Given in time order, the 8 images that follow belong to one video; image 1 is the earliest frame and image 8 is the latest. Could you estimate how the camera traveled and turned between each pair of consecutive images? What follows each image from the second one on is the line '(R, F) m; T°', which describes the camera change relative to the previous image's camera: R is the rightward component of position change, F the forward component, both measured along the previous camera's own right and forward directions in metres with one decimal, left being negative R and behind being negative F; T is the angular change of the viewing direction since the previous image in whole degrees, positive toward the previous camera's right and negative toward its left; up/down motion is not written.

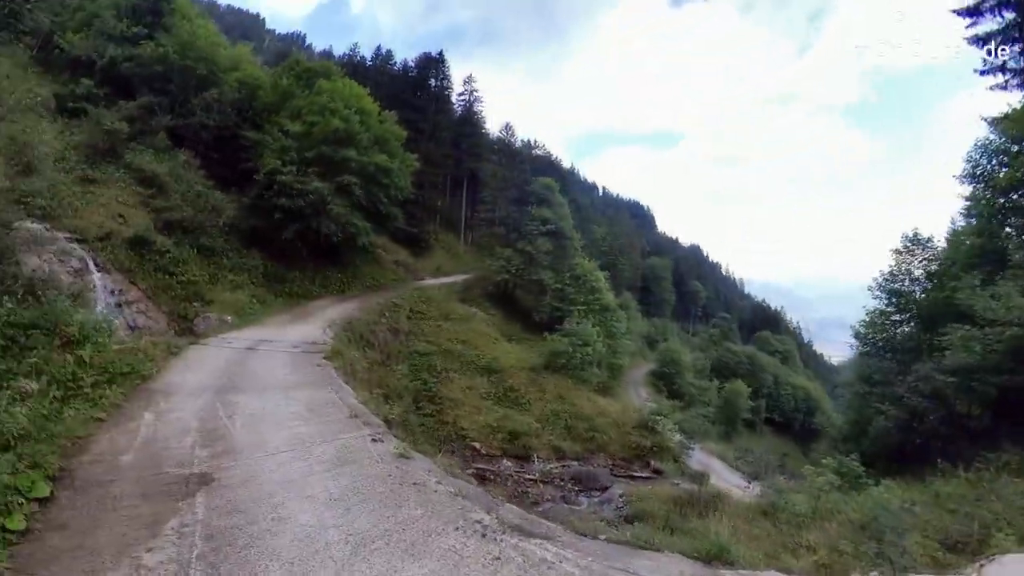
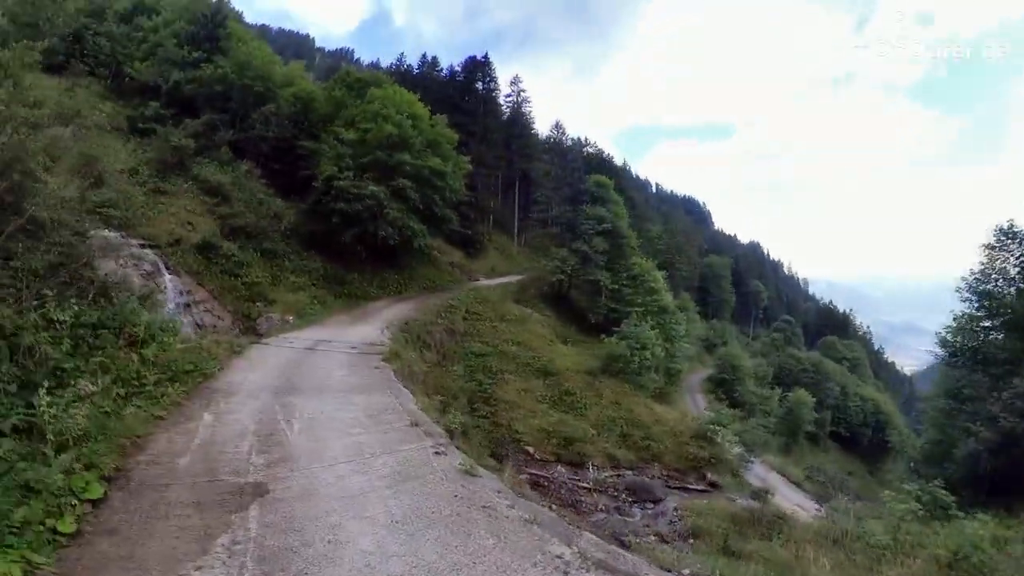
(-0.4, +0.5) m; -5°
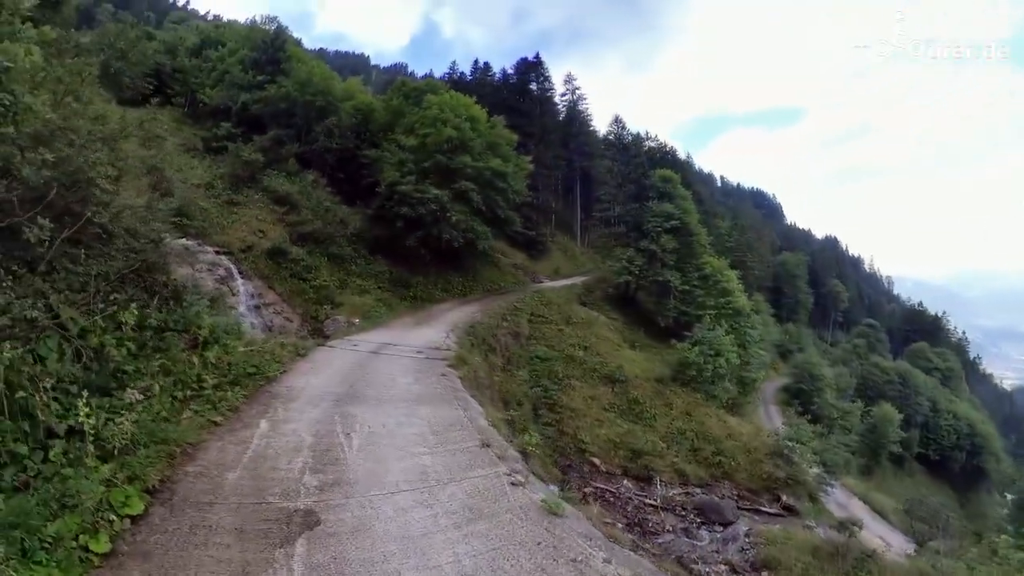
(-0.3, +0.7) m; -7°
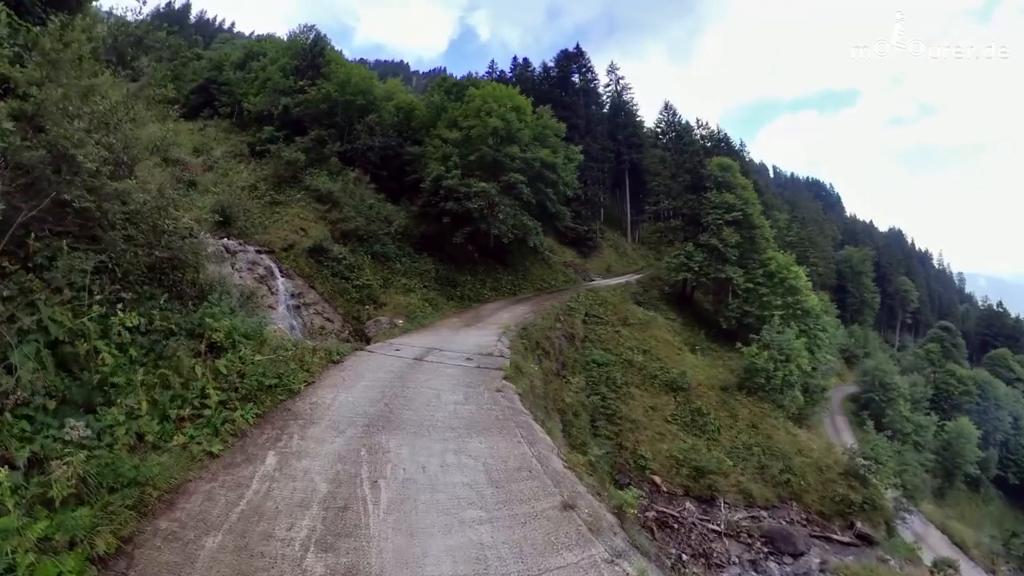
(-0.3, +1.2) m; -5°
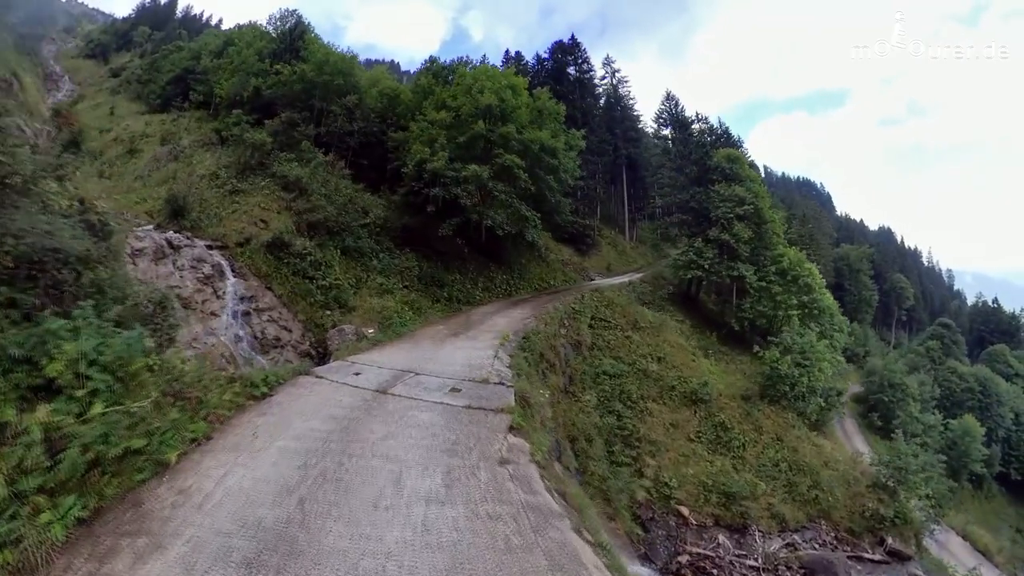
(-0.1, +1.9) m; +1°
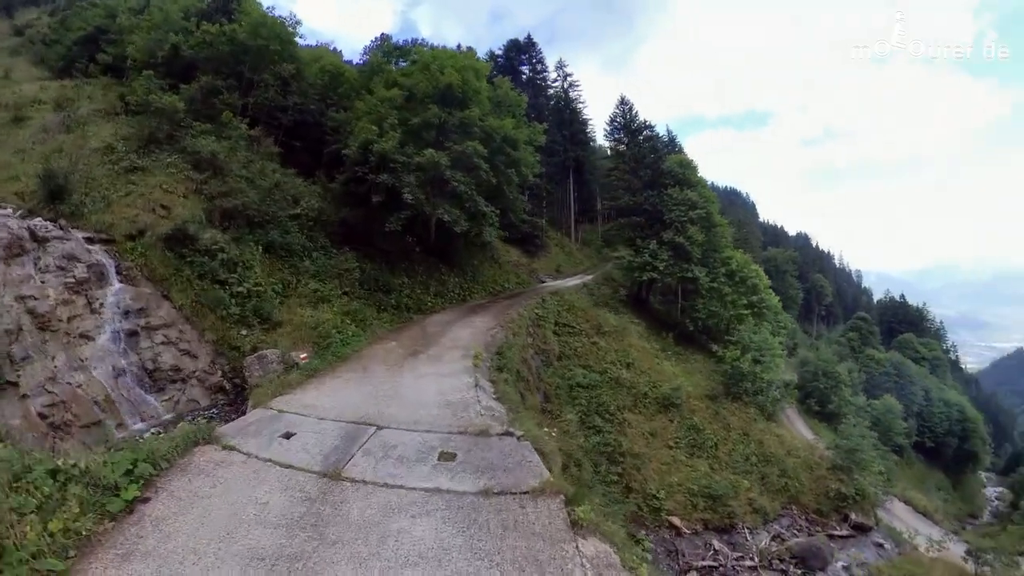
(-0.6, +1.4) m; +8°
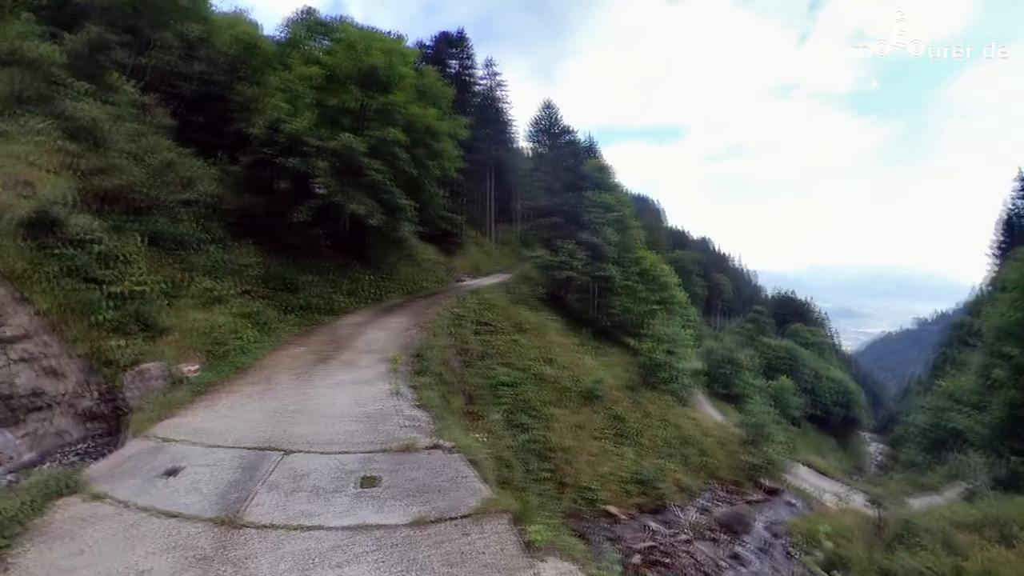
(+0.1, +0.4) m; +8°
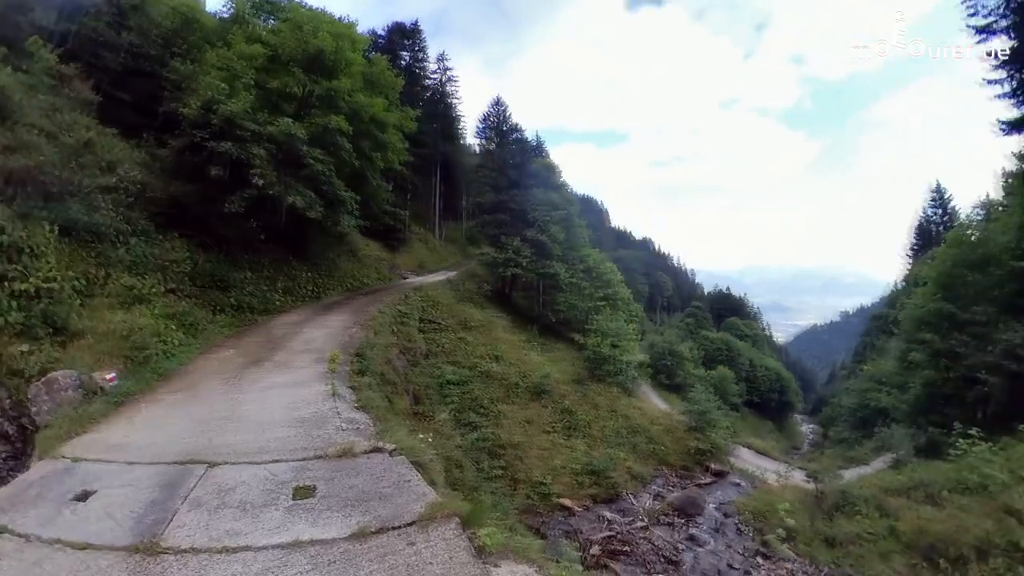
(0.0, +0.3) m; +5°
